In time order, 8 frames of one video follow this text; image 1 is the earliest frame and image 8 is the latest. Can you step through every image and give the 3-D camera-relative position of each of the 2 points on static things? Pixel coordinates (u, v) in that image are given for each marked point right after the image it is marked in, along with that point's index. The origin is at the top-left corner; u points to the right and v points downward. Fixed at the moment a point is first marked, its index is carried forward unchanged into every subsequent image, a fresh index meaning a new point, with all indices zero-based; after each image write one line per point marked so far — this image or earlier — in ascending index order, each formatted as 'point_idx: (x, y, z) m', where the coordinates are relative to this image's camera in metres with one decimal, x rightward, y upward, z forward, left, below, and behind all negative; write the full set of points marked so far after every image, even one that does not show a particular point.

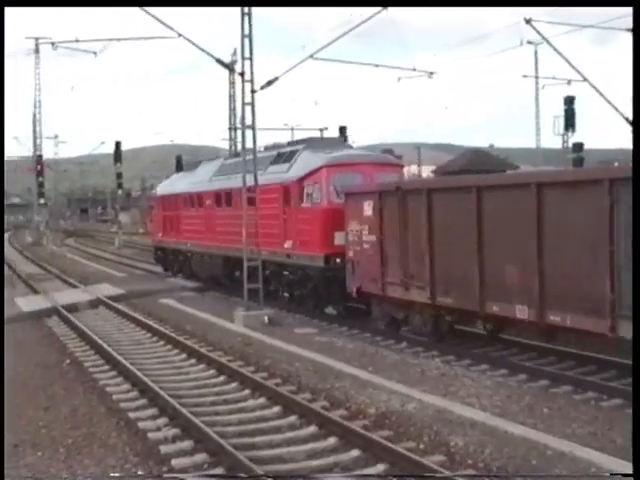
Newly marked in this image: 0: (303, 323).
0: (-0.2, -1.2, +19.0) m
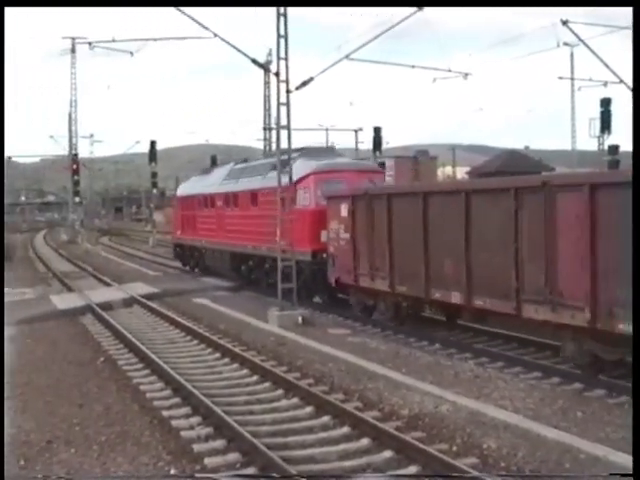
0: (+0.2, -1.2, +19.0) m
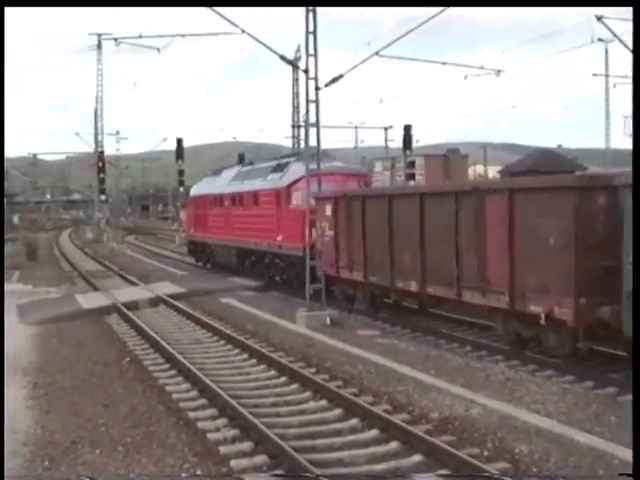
0: (+0.6, -1.2, +18.7) m
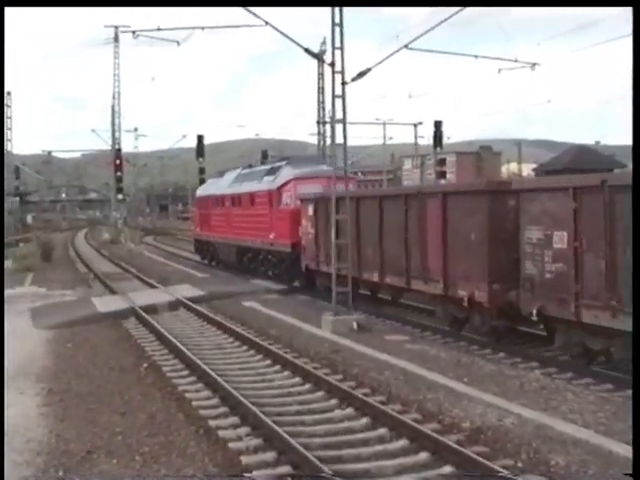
0: (+1.0, -1.2, +18.0) m
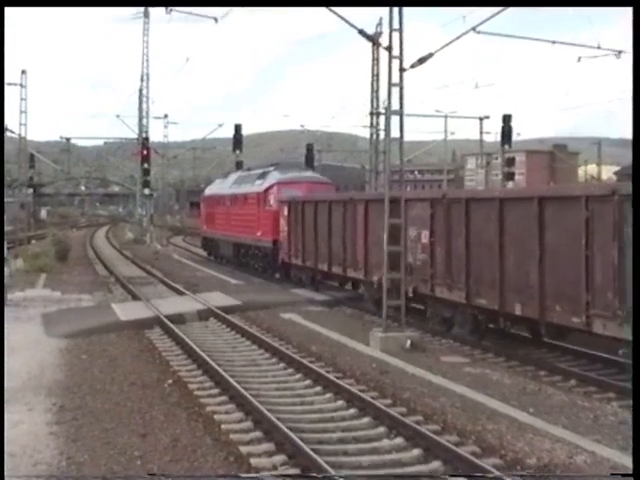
0: (+1.5, -1.3, +16.3) m
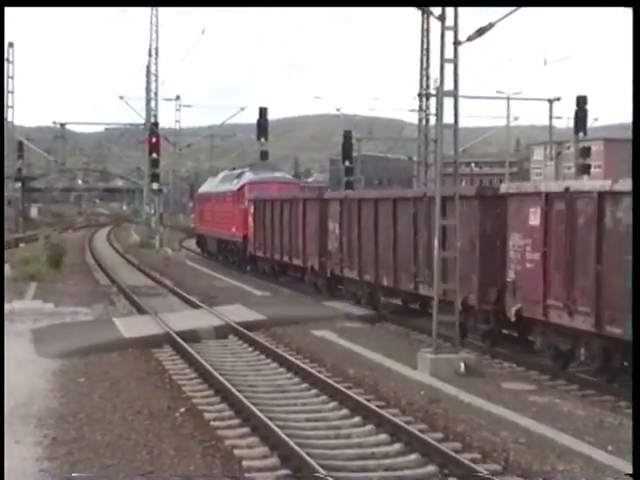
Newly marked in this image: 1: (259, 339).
0: (+1.9, -1.3, +14.3) m
1: (-0.7, -1.1, +16.1) m
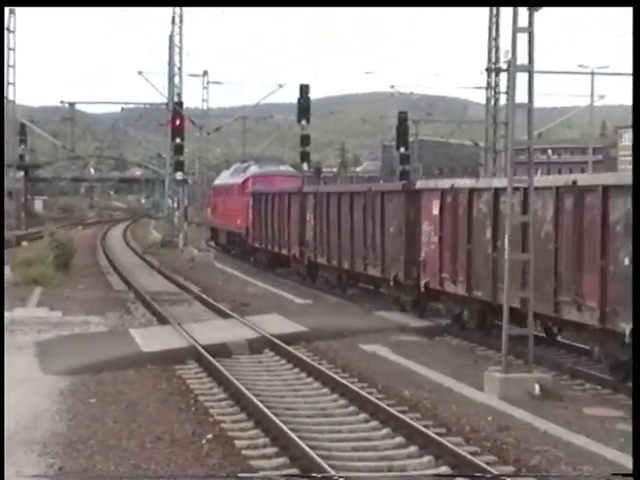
0: (+2.3, -1.3, +12.6) m
1: (-0.2, -1.1, +14.5) m
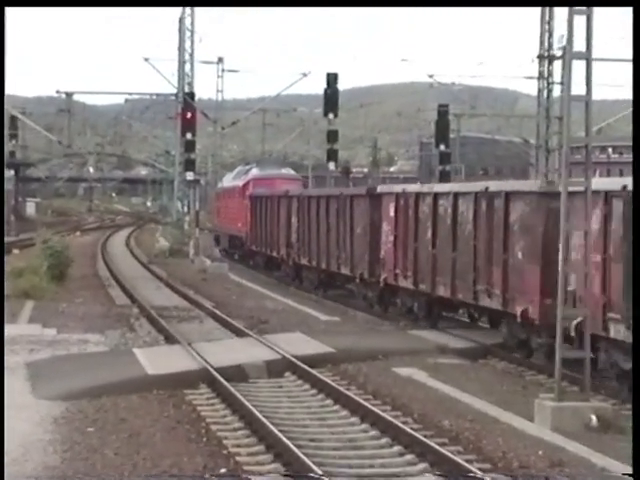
0: (+2.5, -1.4, +11.5) m
1: (0.0, -1.1, +13.4) m
